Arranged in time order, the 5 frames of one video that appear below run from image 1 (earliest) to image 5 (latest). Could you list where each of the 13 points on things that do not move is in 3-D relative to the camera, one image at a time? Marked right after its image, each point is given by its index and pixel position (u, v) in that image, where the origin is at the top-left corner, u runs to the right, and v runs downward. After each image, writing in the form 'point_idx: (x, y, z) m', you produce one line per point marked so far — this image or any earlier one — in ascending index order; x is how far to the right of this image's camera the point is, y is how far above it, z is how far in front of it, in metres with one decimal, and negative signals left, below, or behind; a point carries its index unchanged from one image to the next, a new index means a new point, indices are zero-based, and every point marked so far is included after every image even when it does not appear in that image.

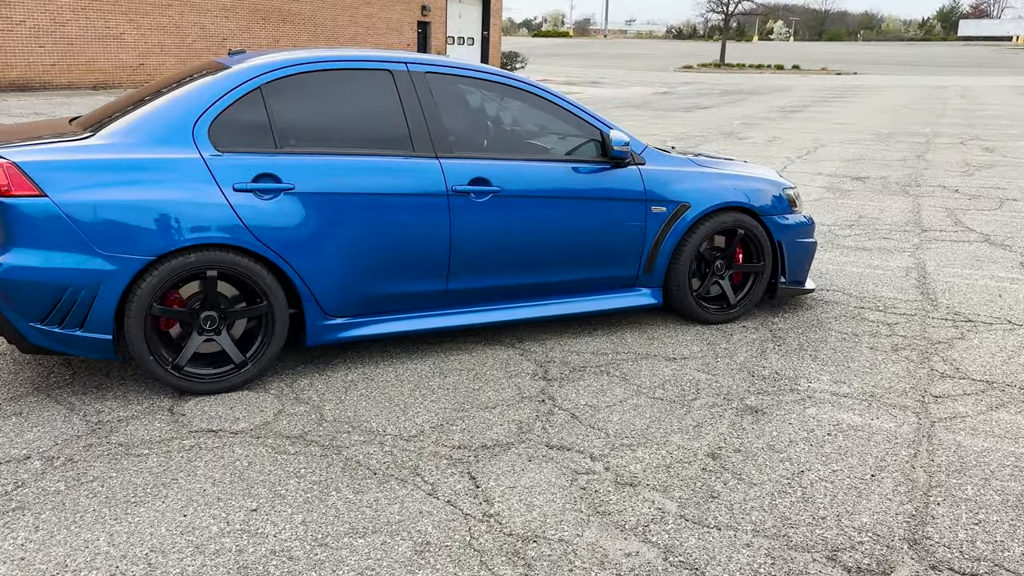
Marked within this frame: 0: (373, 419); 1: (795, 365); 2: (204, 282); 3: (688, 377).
0: (-0.5, -0.5, +3.3) m
1: (+1.3, -0.4, +4.0) m
2: (-1.2, 0.0, +3.4) m
3: (+0.8, -0.4, +3.8) m
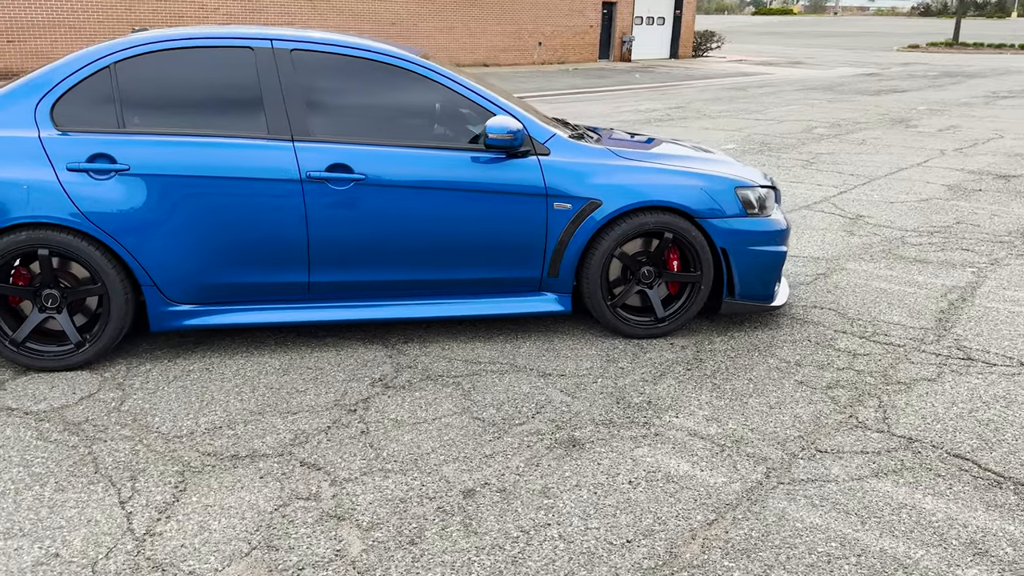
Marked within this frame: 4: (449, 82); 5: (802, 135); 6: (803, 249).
0: (-1.3, -0.5, +3.2) m
1: (+0.7, -0.4, +3.4) m
2: (-1.9, +0.1, +3.5) m
3: (+0.1, -0.4, +3.4) m
4: (-0.3, +0.9, +3.8) m
5: (+4.2, +2.2, +12.6) m
6: (+1.9, +0.3, +5.8) m
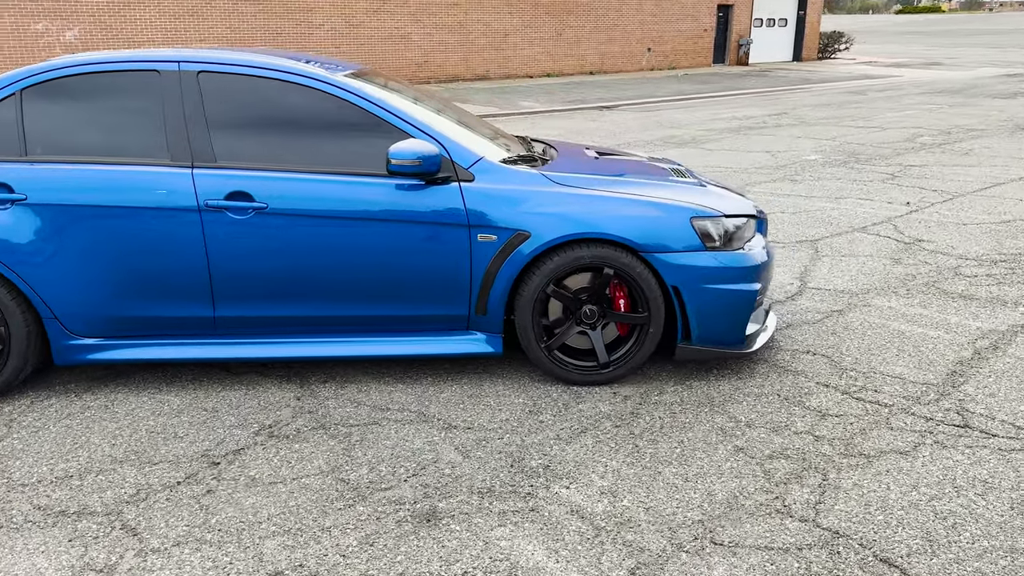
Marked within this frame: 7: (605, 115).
0: (-1.7, -0.6, +3.0) m
1: (+0.3, -0.6, +3.0) m
2: (-2.2, 0.0, +3.4) m
3: (-0.3, -0.6, +3.0) m
4: (-0.6, +0.7, +3.5) m
5: (+5.2, +1.9, +11.6) m
6: (+1.9, 0.0, +5.1) m
7: (+1.7, +3.2, +16.2) m
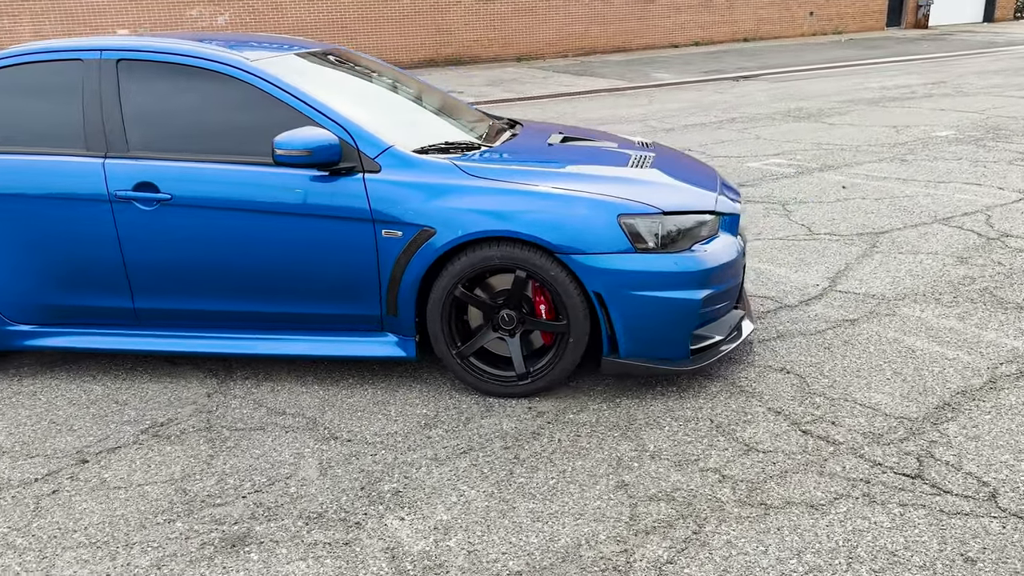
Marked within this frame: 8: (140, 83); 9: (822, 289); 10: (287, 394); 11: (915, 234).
0: (-2.1, -0.6, +3.1) m
1: (-0.2, -0.6, +2.7) m
2: (-2.6, 0.0, +3.6) m
3: (-0.7, -0.6, +2.8) m
4: (-0.9, +0.8, +3.3) m
5: (+6.4, +2.0, +10.1) m
6: (+1.8, 0.0, +4.4) m
7: (+4.0, +3.5, +15.3) m
8: (-1.5, +0.8, +3.4) m
9: (+1.5, 0.0, +4.3) m
10: (-0.9, -0.4, +3.4) m
11: (+2.4, +0.3, +5.3) m
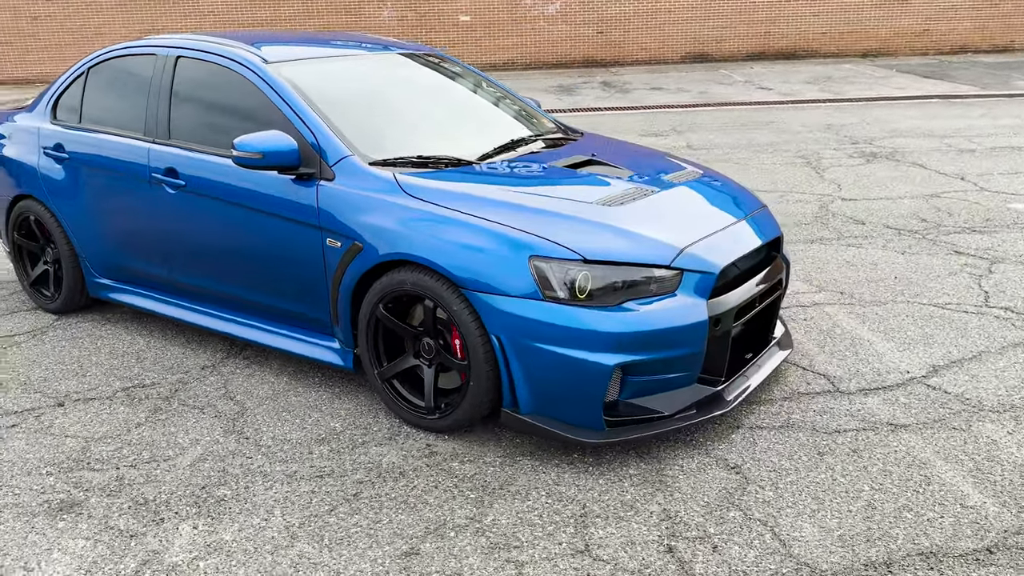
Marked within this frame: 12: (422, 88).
0: (-2.3, -0.3, +3.8) m
1: (-0.8, -0.7, +2.7) m
2: (-2.4, +0.3, +4.4) m
3: (-1.2, -0.6, +3.0) m
4: (-0.9, +0.8, +3.5) m
5: (+8.5, +0.8, +6.7) m
6: (+1.9, -0.4, +3.5) m
7: (+8.6, +2.6, +12.4) m
8: (-1.4, +0.9, +3.8) m
9: (+1.6, -0.4, +3.5) m
10: (-1.1, -0.4, +3.6) m
11: (+2.8, -0.2, +4.0) m
12: (-0.4, +0.9, +4.0) m
